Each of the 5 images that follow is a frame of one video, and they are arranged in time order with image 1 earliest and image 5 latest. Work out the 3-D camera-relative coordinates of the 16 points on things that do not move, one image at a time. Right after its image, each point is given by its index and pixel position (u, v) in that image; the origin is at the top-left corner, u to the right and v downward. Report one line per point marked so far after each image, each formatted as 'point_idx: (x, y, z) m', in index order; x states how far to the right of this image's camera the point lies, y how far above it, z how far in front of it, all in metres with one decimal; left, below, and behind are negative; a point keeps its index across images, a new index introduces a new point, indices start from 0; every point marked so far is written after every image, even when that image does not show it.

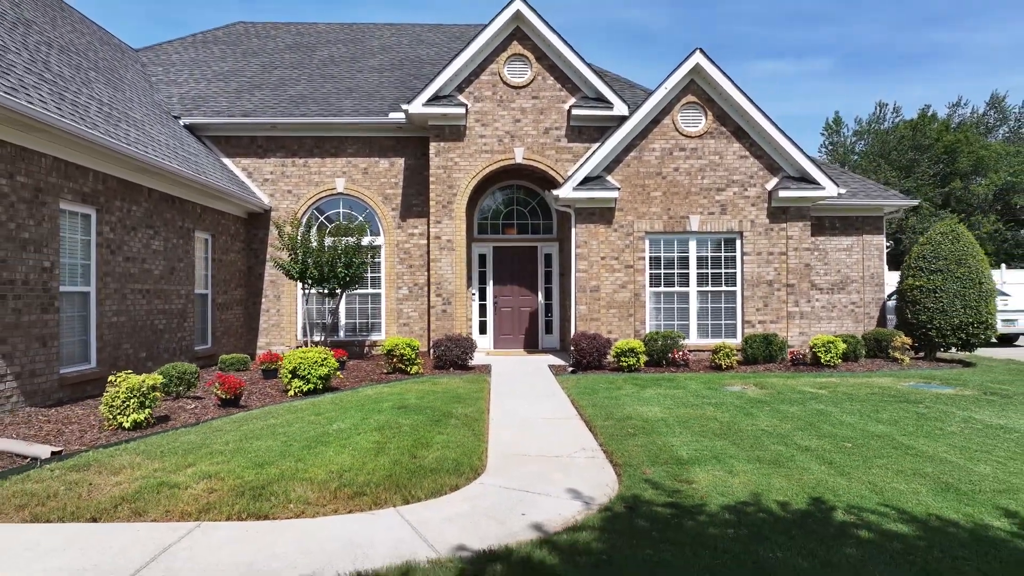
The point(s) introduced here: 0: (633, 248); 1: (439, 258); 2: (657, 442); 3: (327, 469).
0: (+2.2, +0.7, +12.8) m
1: (-1.4, +0.6, +13.8) m
2: (+1.3, -1.3, +6.1) m
3: (-1.4, -1.4, +5.3) m
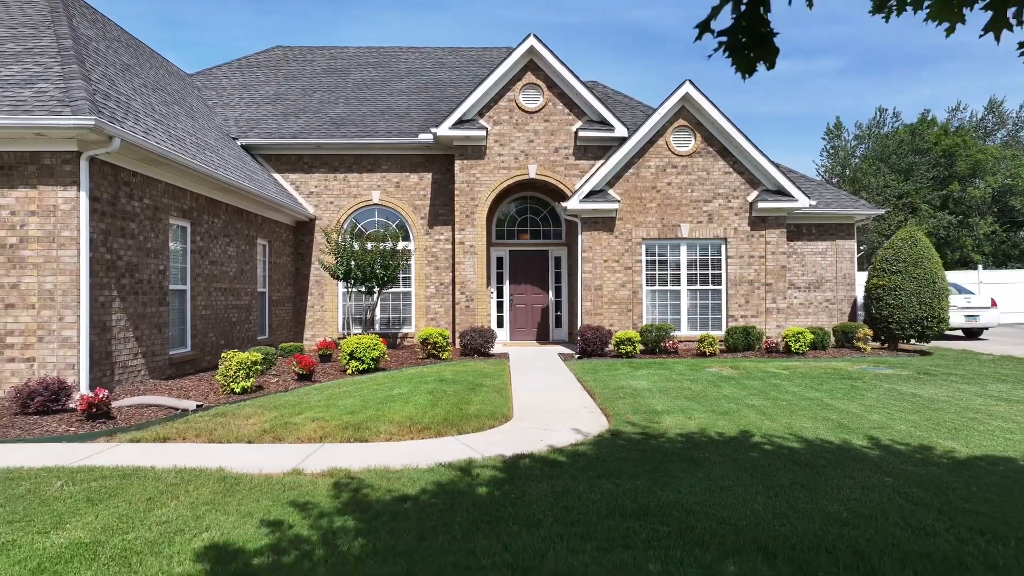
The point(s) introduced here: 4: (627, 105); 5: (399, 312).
0: (+2.5, +0.8, +14.8) m
1: (-1.1, +0.6, +15.9) m
2: (+1.5, -1.3, +8.1) m
3: (-1.2, -1.3, +7.3) m
4: (+2.9, +4.6, +17.5) m
5: (-2.7, -0.6, +16.8) m
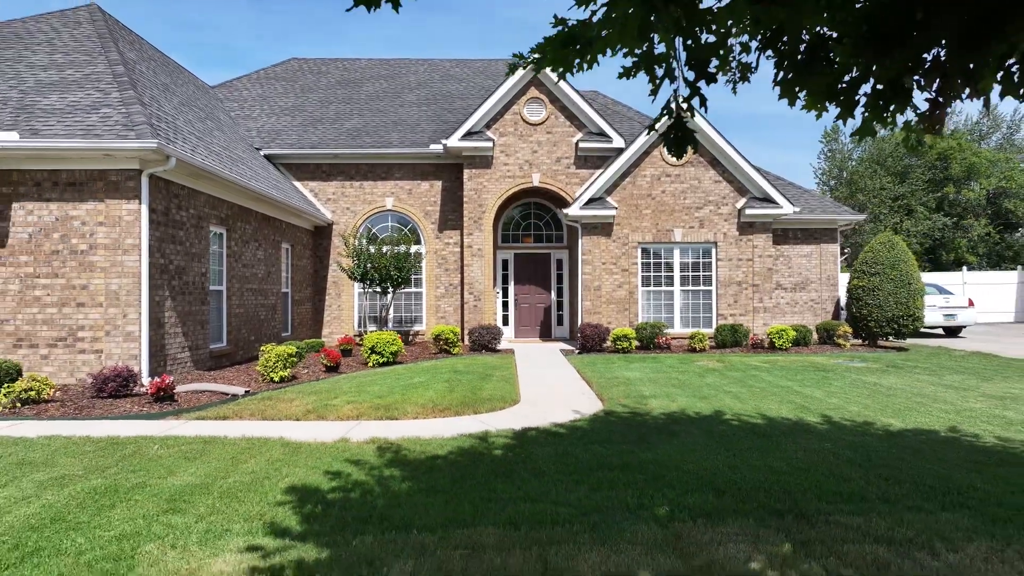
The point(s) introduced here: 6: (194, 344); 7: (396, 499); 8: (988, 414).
0: (+2.6, +0.8, +16.0) m
1: (-1.0, +0.6, +17.0) m
2: (+1.6, -1.3, +9.3) m
3: (-1.1, -1.3, +8.5) m
4: (+3.0, +4.5, +18.6) m
5: (-2.6, -0.6, +18.0) m
6: (-4.9, -0.9, +10.8) m
7: (-0.8, -1.4, +4.6) m
8: (+5.1, -1.4, +7.6) m
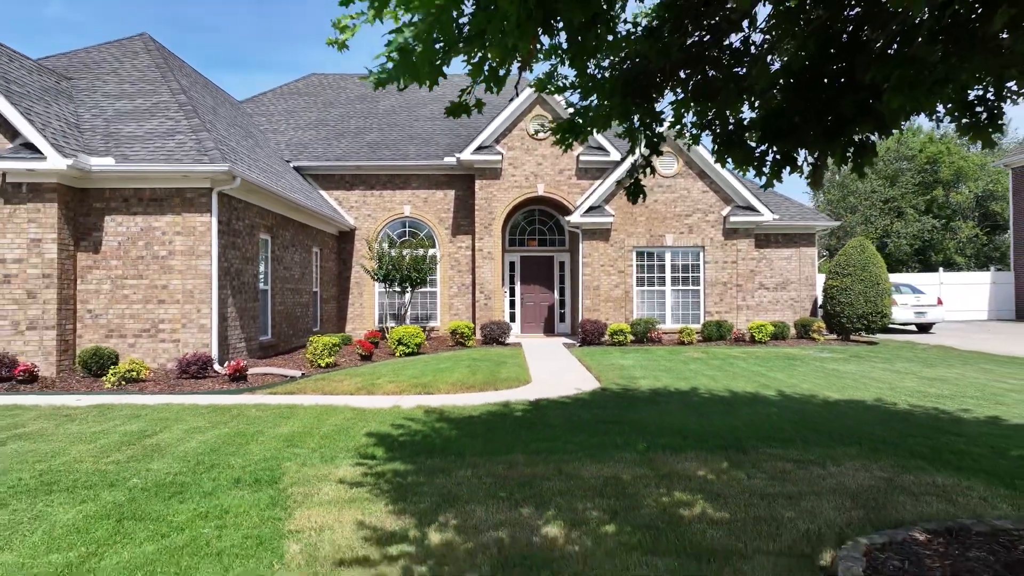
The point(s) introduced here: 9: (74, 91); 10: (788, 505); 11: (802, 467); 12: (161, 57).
0: (+2.8, +0.8, +17.7) m
1: (-0.8, +0.6, +18.8) m
2: (+1.8, -1.3, +11.0) m
3: (-0.9, -1.3, +10.2) m
4: (+3.2, +4.6, +20.3) m
5: (-2.4, -0.6, +19.7) m
6: (-4.7, -0.9, +12.5) m
7: (-0.6, -1.4, +6.3) m
8: (+5.3, -1.3, +9.3) m
9: (-8.1, +3.6, +12.9) m
10: (+1.8, -1.4, +4.5) m
11: (+2.2, -1.4, +5.3) m
12: (-7.5, +4.9, +15.0) m
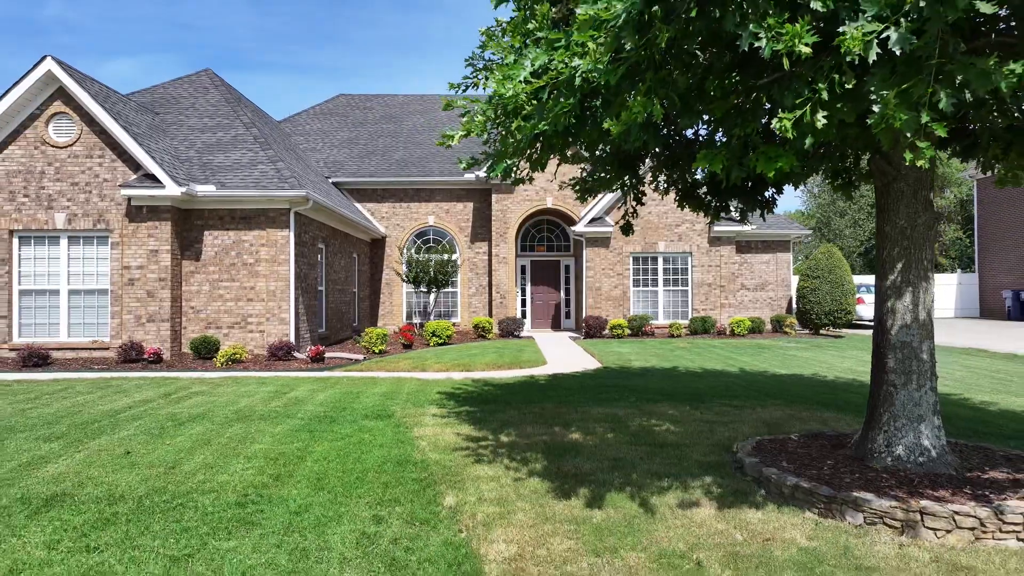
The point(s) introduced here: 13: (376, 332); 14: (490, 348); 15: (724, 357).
0: (+3.2, +0.7, +20.3) m
1: (-0.4, +0.6, +21.4) m
2: (+2.1, -1.3, +13.6) m
3: (-0.5, -1.3, +12.8) m
4: (+3.5, +4.5, +23.0) m
5: (-2.0, -0.6, +22.3) m
6: (-4.3, -0.9, +15.1) m
7: (-0.2, -1.4, +8.9) m
8: (+5.7, -1.4, +11.9) m
9: (-7.7, +3.6, +15.6) m
10: (+2.1, -1.4, +7.1) m
11: (+2.6, -1.4, +8.0) m
12: (-7.1, +4.9, +17.7) m
13: (-2.8, -0.9, +14.3) m
14: (-0.5, -1.3, +15.2) m
15: (+4.1, -1.3, +13.5) m
